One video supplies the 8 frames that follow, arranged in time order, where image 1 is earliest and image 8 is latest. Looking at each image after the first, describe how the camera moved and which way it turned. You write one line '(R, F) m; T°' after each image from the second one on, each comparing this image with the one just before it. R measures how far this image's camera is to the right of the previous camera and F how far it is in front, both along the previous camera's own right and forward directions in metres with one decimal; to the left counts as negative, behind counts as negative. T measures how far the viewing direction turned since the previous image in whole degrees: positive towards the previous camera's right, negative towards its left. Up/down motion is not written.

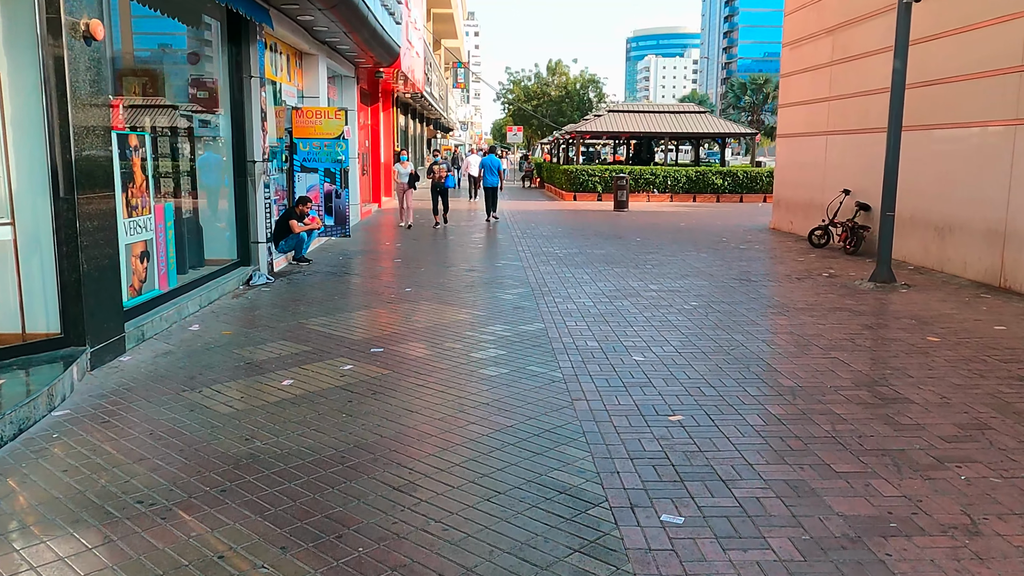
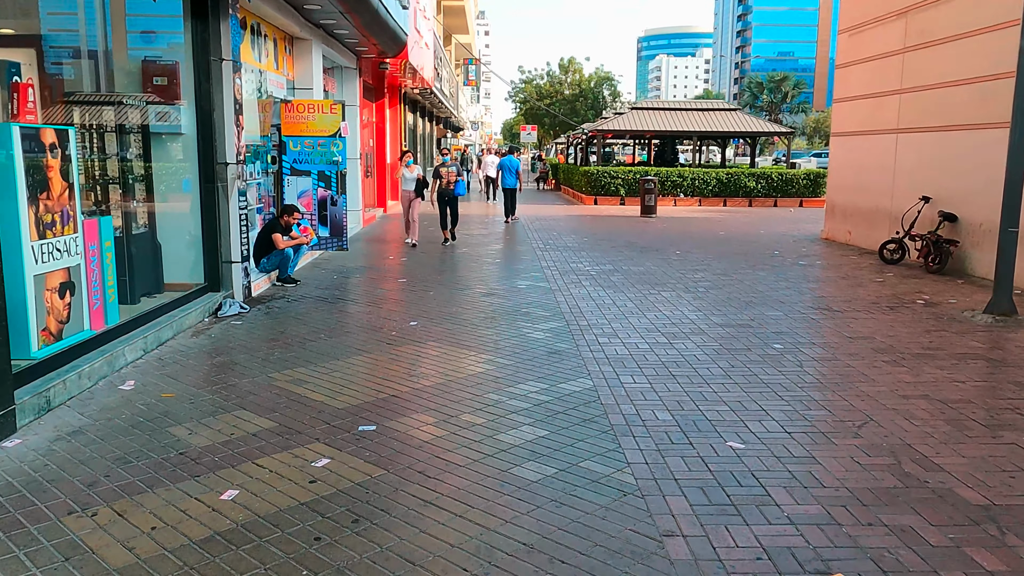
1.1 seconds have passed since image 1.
(-0.2, +1.9) m; -1°
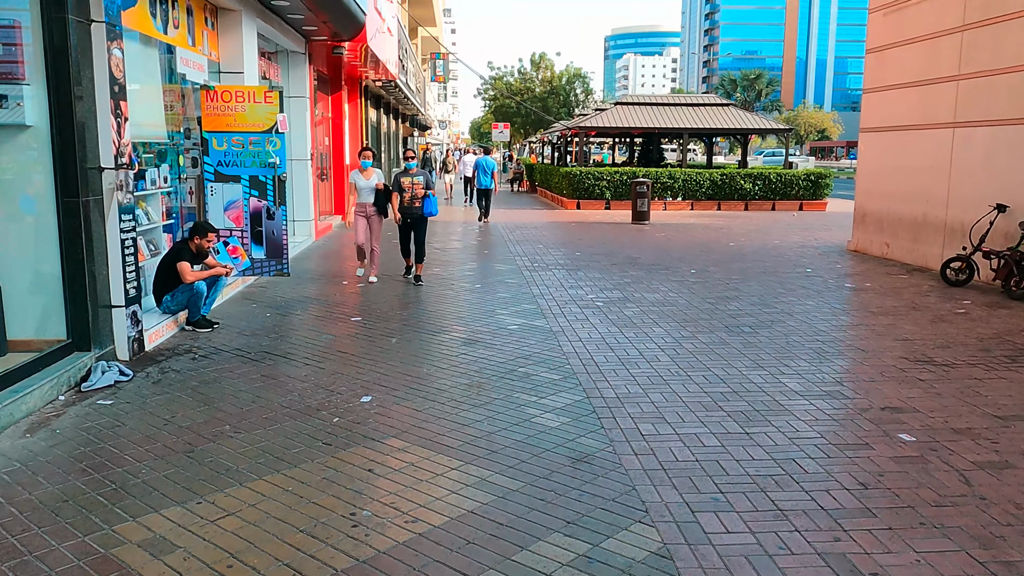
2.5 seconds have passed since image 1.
(-0.2, +2.3) m; +2°
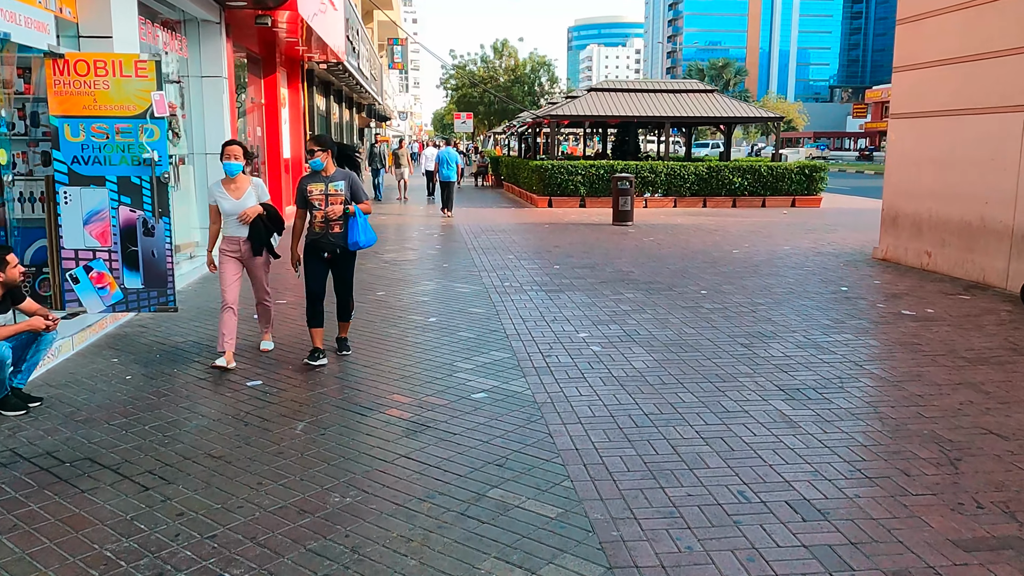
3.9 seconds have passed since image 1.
(0.0, +2.3) m; +2°
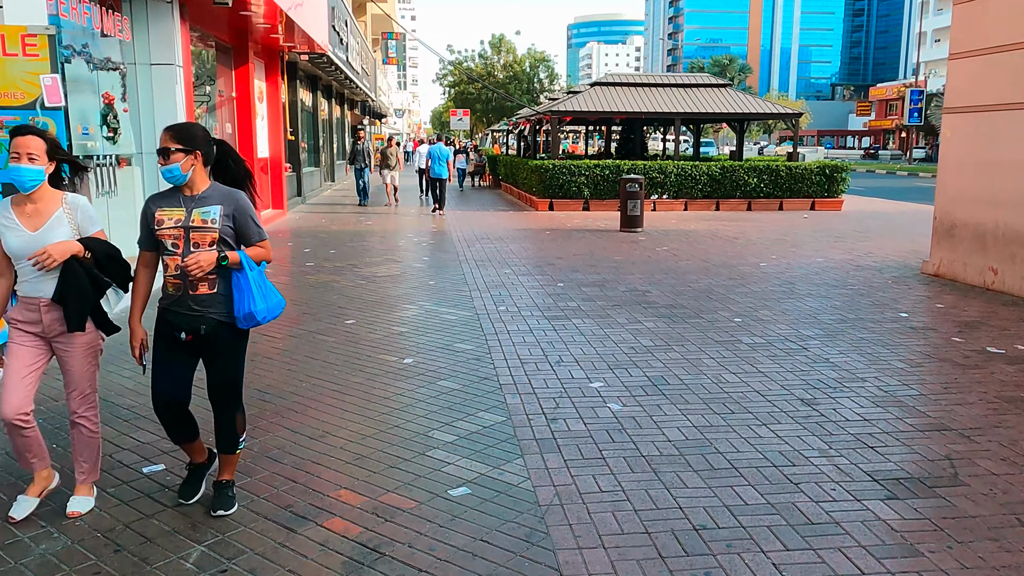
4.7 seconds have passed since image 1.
(0.0, +1.5) m; 0°
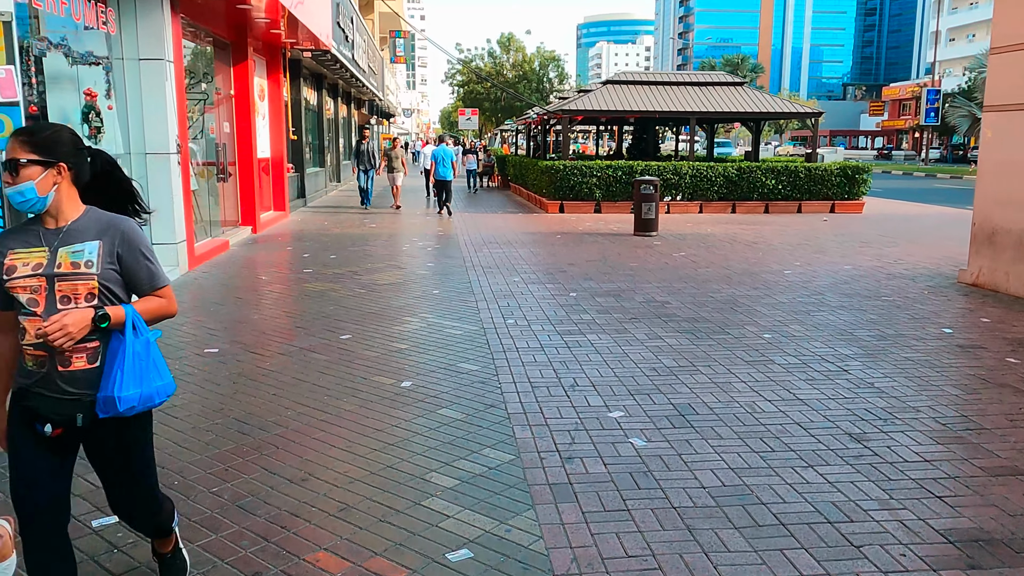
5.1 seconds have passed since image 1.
(0.0, +0.6) m; -1°
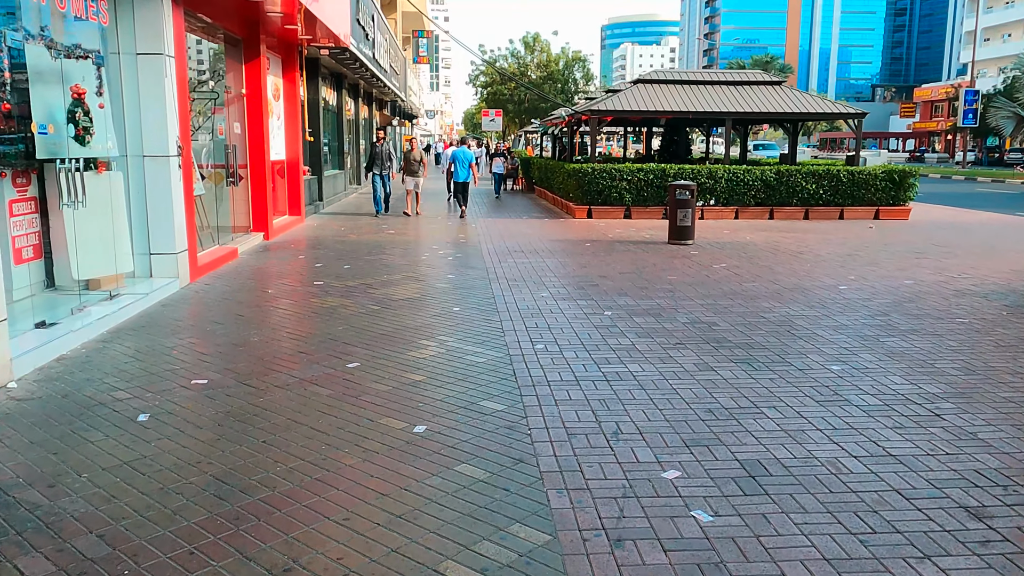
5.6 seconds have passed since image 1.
(-0.1, +0.8) m; -2°
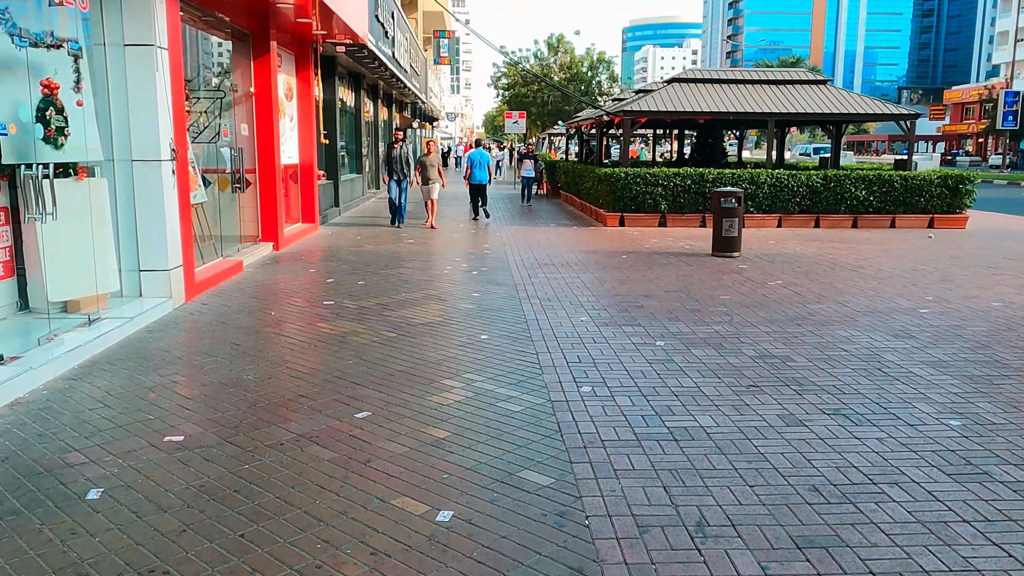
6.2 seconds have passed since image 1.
(-0.1, +1.1) m; -1°
